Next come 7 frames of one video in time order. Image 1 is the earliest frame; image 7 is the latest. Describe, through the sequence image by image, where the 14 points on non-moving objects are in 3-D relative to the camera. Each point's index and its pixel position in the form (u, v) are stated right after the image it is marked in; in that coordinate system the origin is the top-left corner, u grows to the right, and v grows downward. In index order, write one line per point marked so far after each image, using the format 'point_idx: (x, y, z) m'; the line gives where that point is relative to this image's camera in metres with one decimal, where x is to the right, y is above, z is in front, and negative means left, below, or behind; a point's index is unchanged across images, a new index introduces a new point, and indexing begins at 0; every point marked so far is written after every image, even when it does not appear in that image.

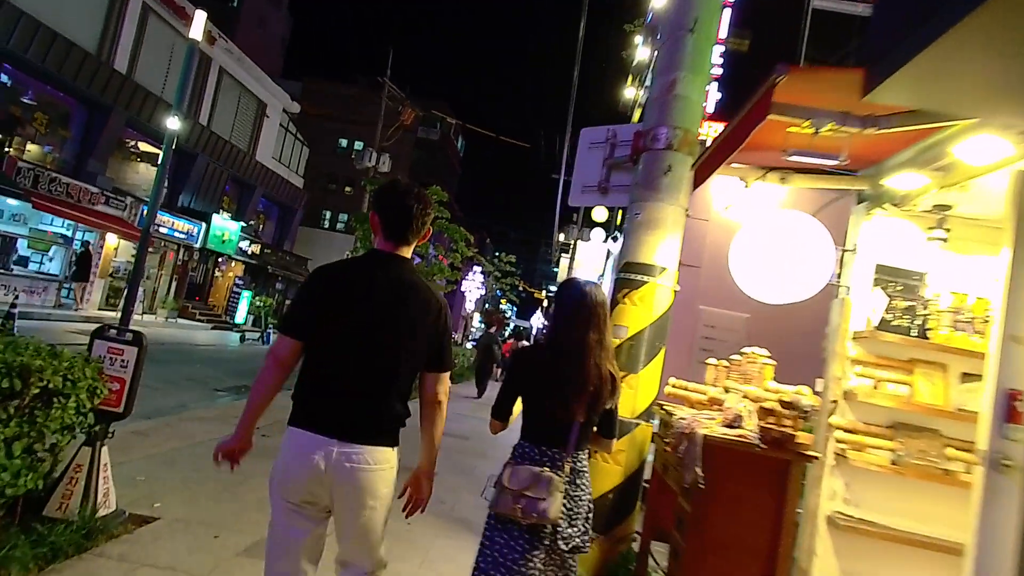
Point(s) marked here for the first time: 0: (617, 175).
0: (+0.9, +1.0, +5.2) m
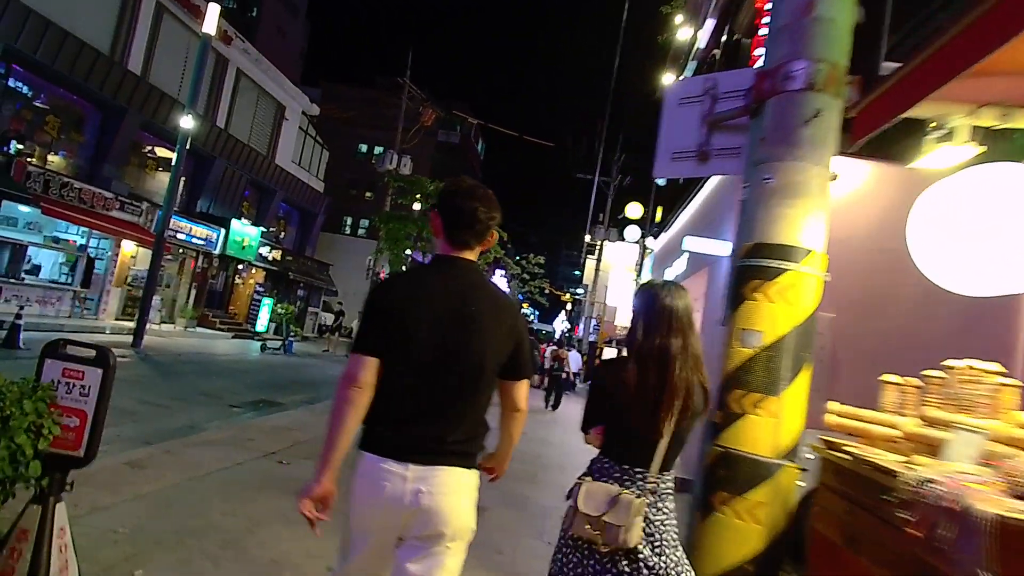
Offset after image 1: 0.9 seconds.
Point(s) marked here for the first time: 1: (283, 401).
0: (+1.4, +1.0, +4.0) m
1: (-4.3, -2.1, +11.6) m
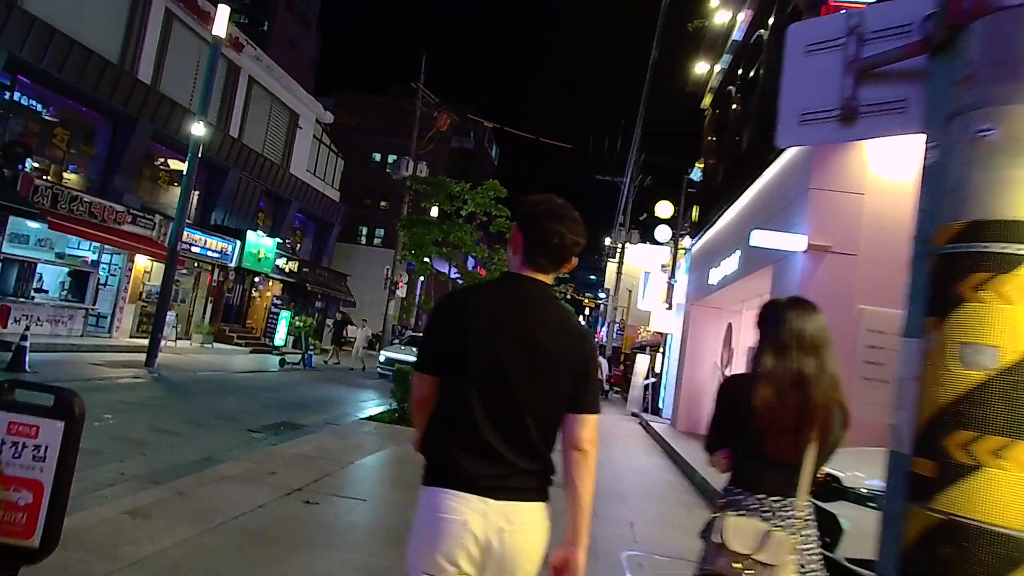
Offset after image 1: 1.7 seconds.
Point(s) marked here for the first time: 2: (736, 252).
0: (+1.8, +1.0, +3.1) m
1: (-3.6, -2.3, +10.7) m
2: (+4.3, +0.7, +11.6) m
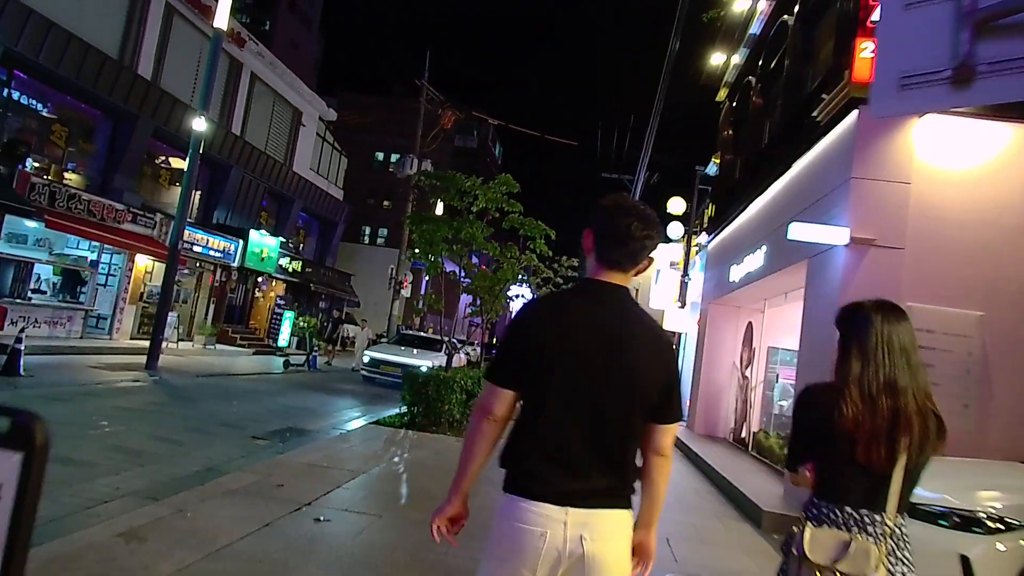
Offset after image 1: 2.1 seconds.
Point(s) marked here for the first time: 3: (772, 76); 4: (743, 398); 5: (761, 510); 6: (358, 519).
0: (+2.1, +1.0, +2.6) m
1: (-3.3, -2.3, +10.2) m
2: (+4.5, +0.8, +11.1) m
3: (+5.8, +4.6, +13.5) m
4: (+5.2, -2.5, +14.0) m
5: (+2.9, -2.6, +7.2) m
6: (-1.4, -2.1, +5.5) m
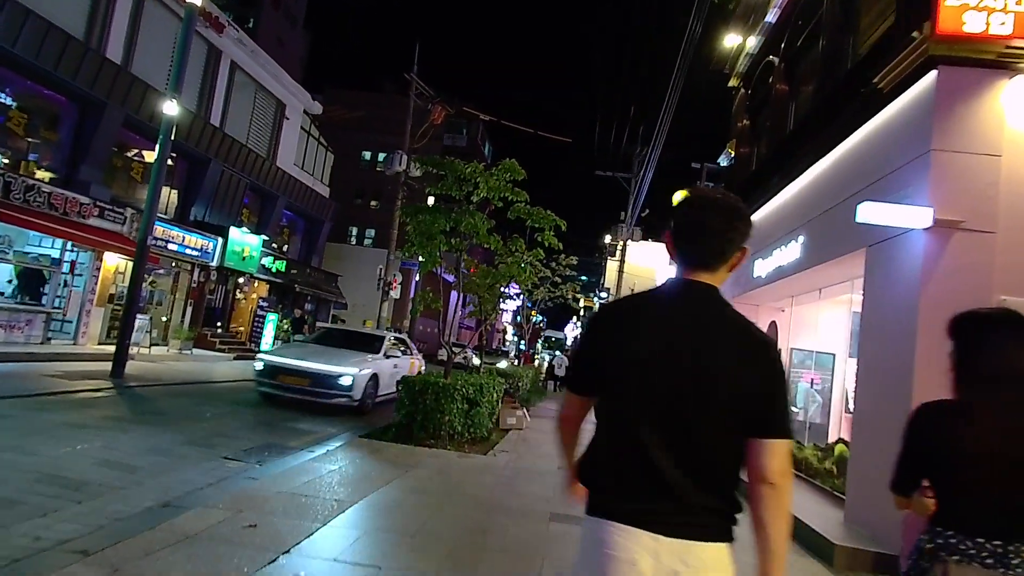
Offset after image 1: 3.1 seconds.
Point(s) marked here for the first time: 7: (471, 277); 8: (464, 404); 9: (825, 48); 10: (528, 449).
0: (+2.4, +1.1, +1.5) m
1: (-3.2, -2.3, +9.0) m
2: (+4.6, +0.8, +10.0) m
3: (+5.8, +4.7, +12.5) m
4: (+5.3, -2.4, +12.9) m
5: (+3.1, -2.5, +6.1) m
6: (-1.1, -2.0, +4.3) m
7: (-0.8, +0.2, +12.7) m
8: (-0.8, -2.0, +10.6) m
9: (+5.4, +4.1, +10.5) m
10: (+0.3, -2.9, +10.9) m
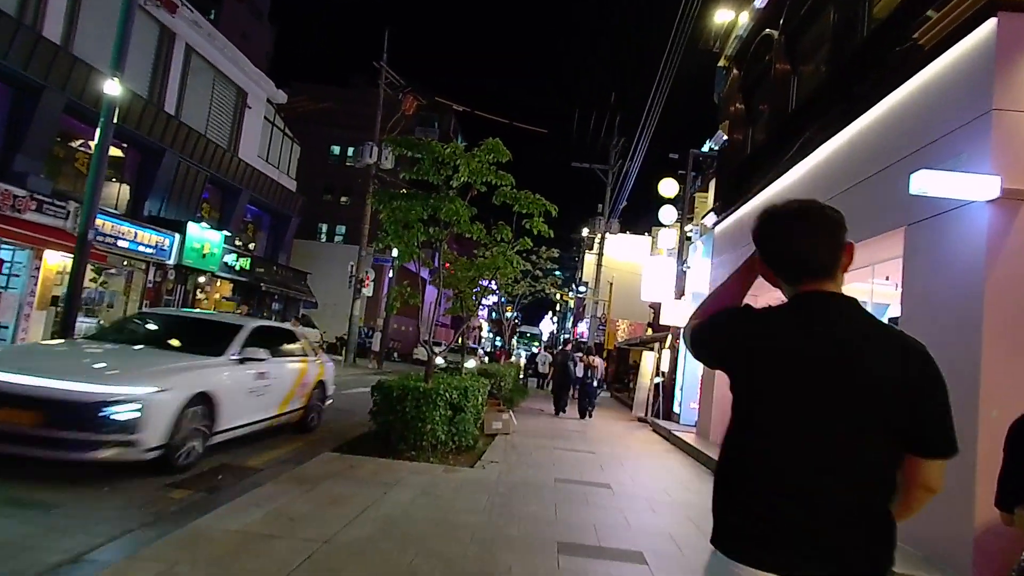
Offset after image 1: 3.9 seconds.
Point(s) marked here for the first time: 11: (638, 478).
0: (+2.5, +1.2, +0.5) m
1: (-3.3, -2.2, +7.8) m
2: (+4.4, +1.0, +9.2) m
3: (+5.4, +4.9, +11.7) m
4: (+5.0, -2.2, +12.1) m
5: (+3.2, -2.4, +5.2) m
6: (-1.0, -2.0, +3.3) m
7: (-1.1, +0.3, +11.6) m
8: (-1.0, -1.9, +9.5) m
9: (+5.1, +4.3, +9.7) m
10: (+0.1, -2.7, +9.9) m
11: (+1.9, -2.9, +9.3) m
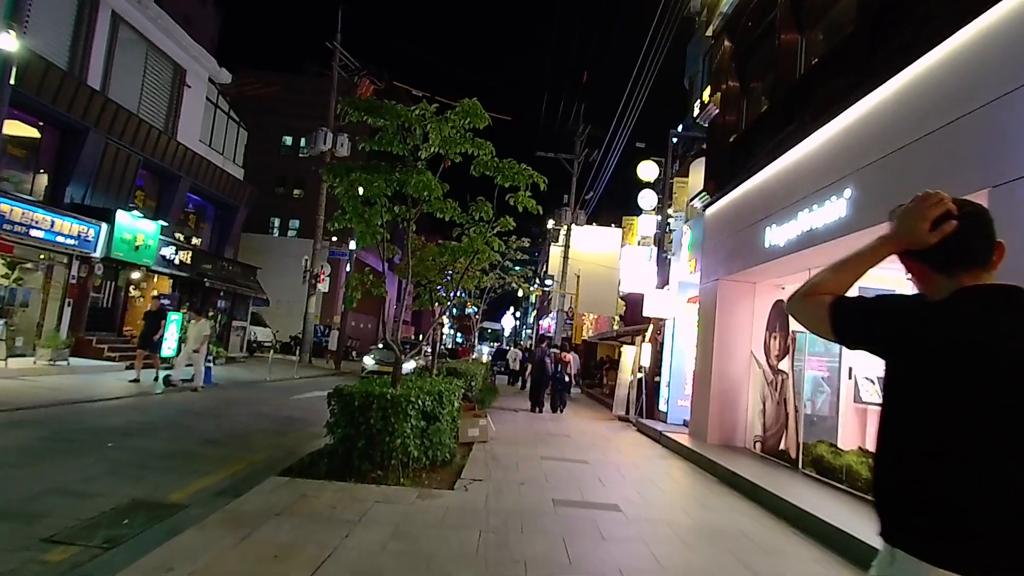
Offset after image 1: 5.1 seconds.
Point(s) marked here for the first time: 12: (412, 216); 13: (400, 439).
0: (+2.9, +1.4, -0.8) m
1: (-3.3, -2.1, +6.2) m
2: (+4.2, +1.3, +8.0) m
3: (+5.0, +5.2, +10.6) m
4: (+4.7, -2.0, +11.0) m
5: (+3.3, -2.2, +4.0) m
6: (-0.8, -1.8, +1.8) m
7: (-1.5, +0.5, +10.1) m
8: (-1.2, -1.7, +8.0) m
9: (+4.8, +4.6, +8.6) m
10: (-0.1, -2.6, +8.5) m
11: (+1.7, -2.7, +8.0) m
12: (-1.5, +1.1, +9.4) m
13: (-1.4, -1.8, +7.5) m
